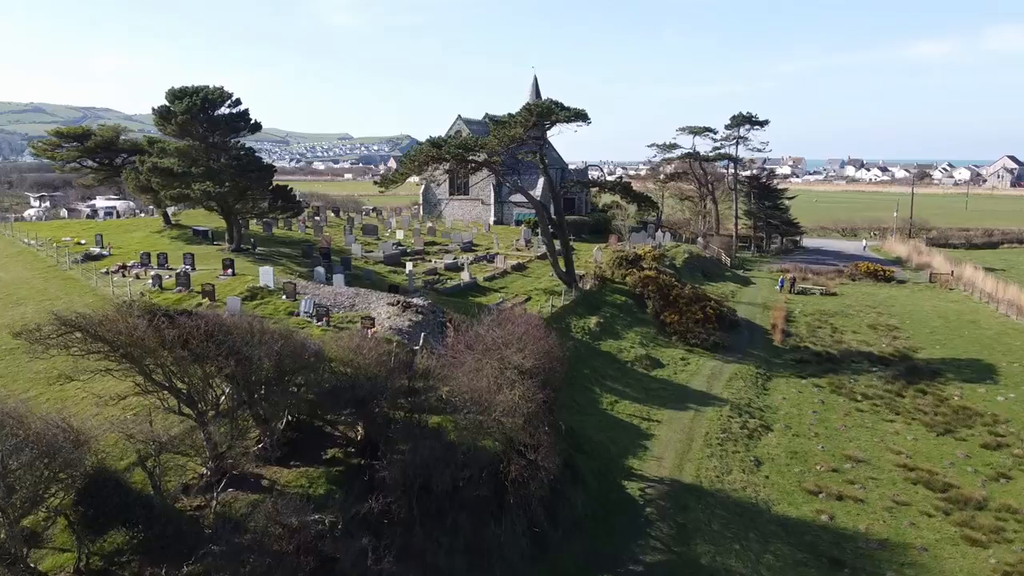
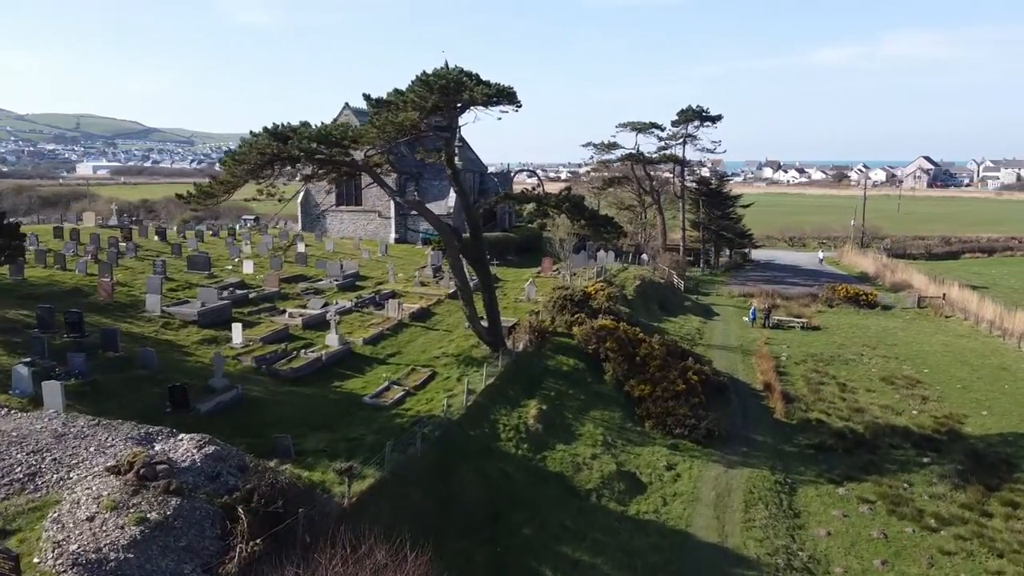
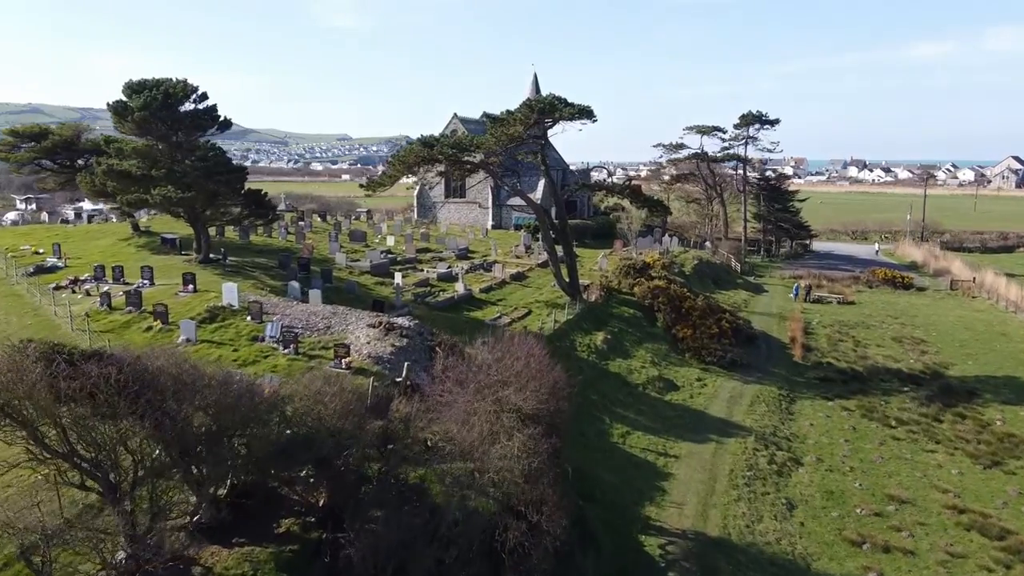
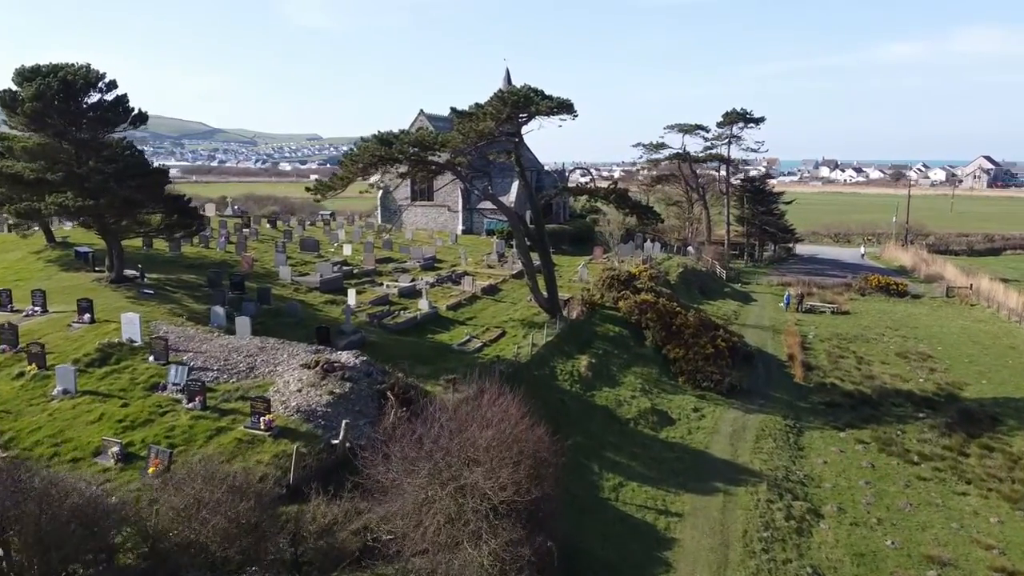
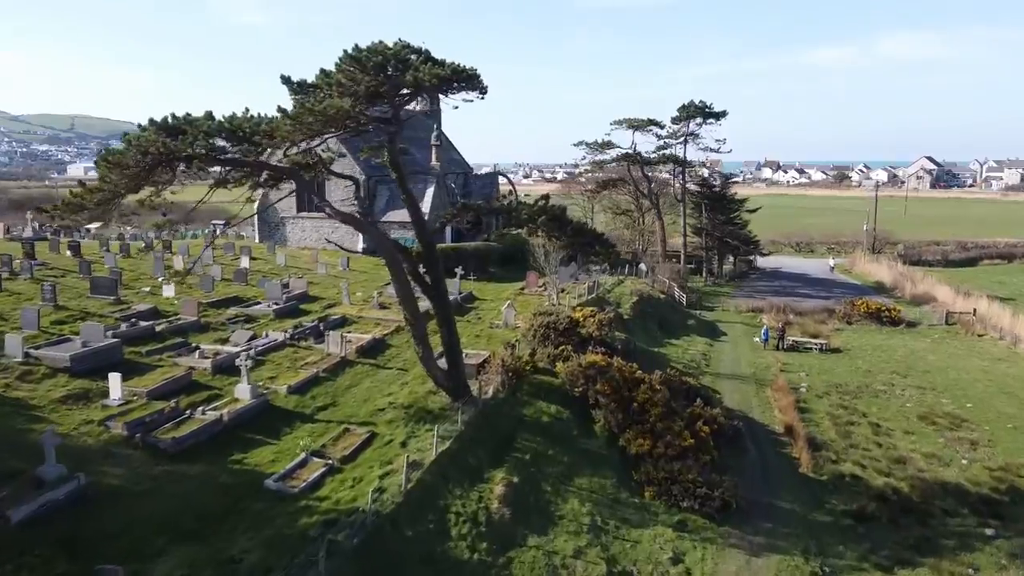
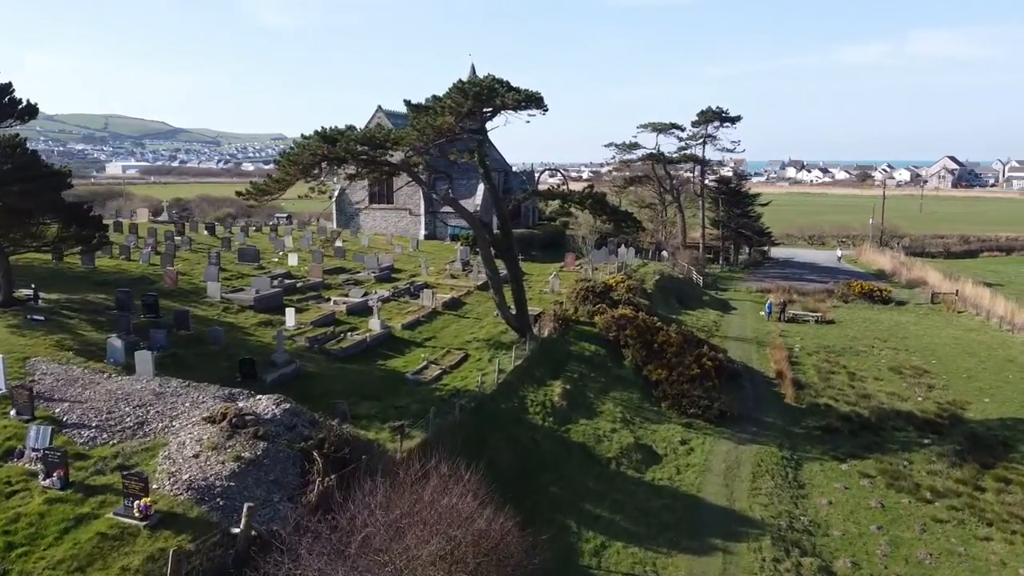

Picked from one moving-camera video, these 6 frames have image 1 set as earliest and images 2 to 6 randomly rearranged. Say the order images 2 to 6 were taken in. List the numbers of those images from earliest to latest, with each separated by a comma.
3, 4, 6, 2, 5
